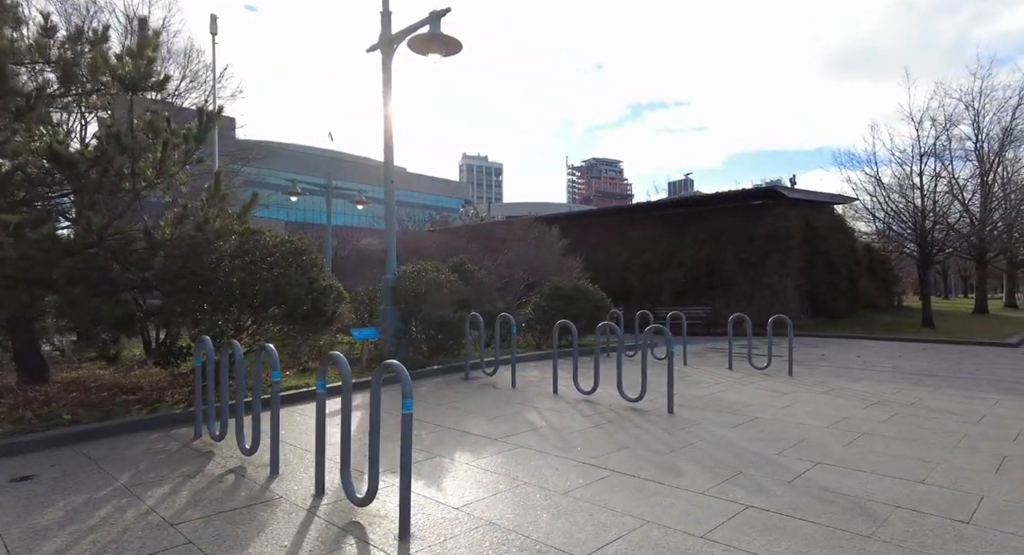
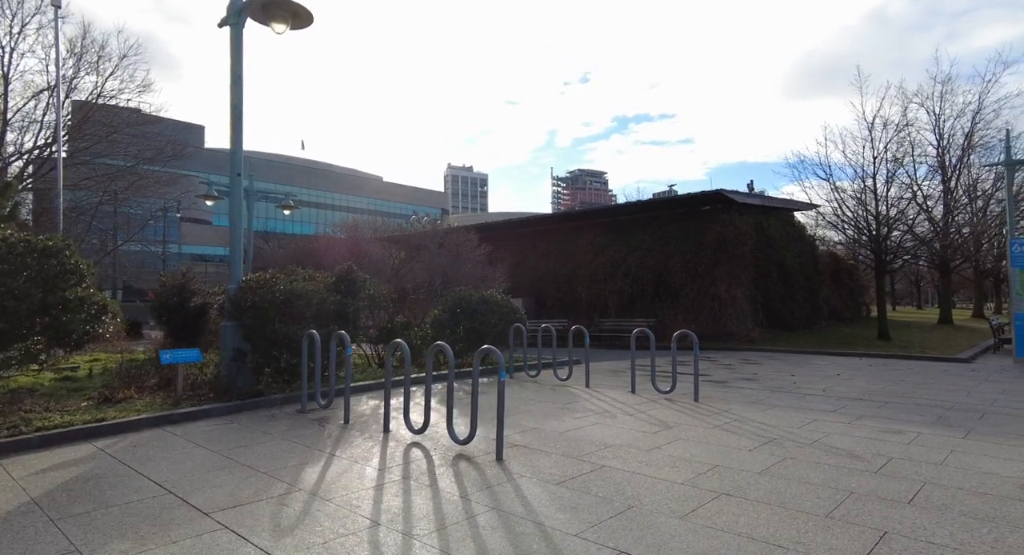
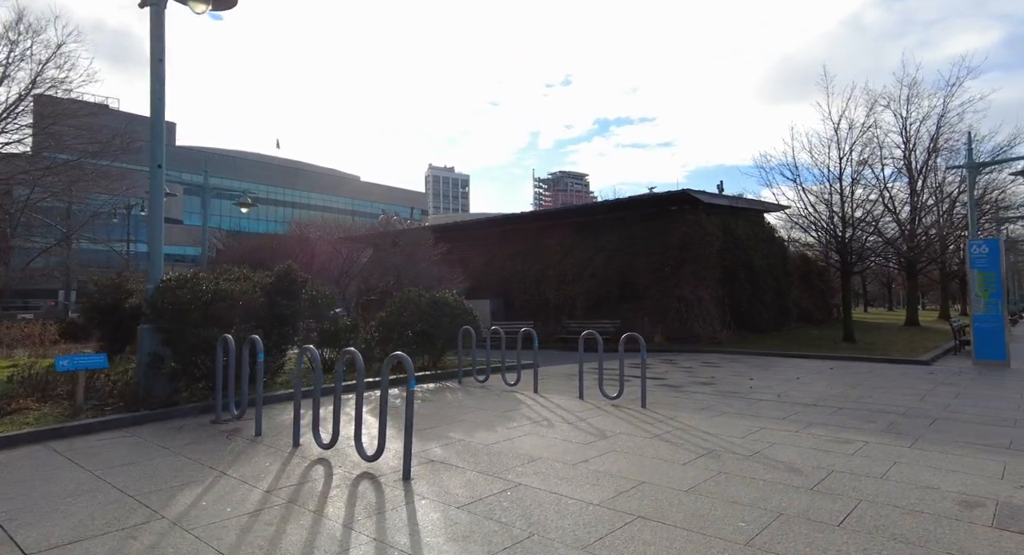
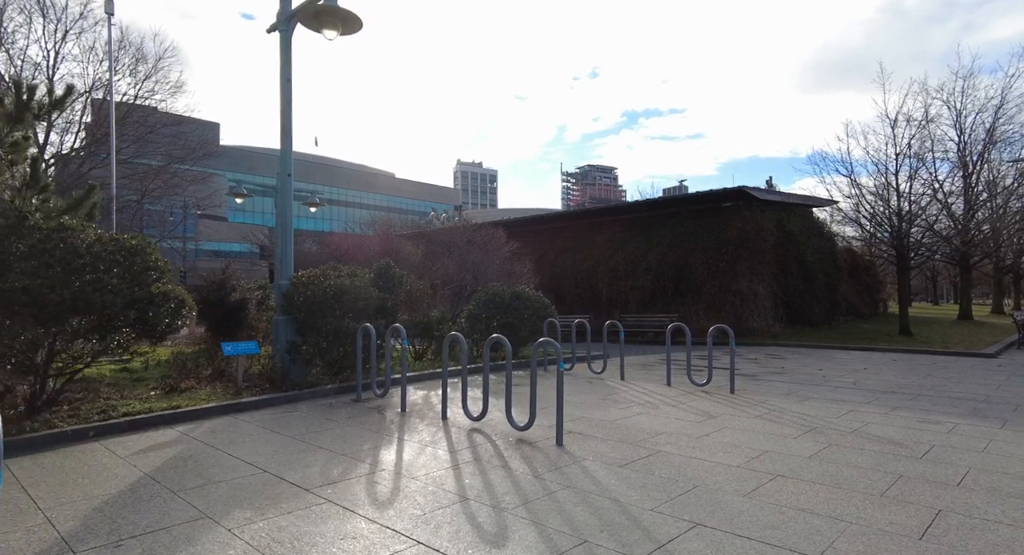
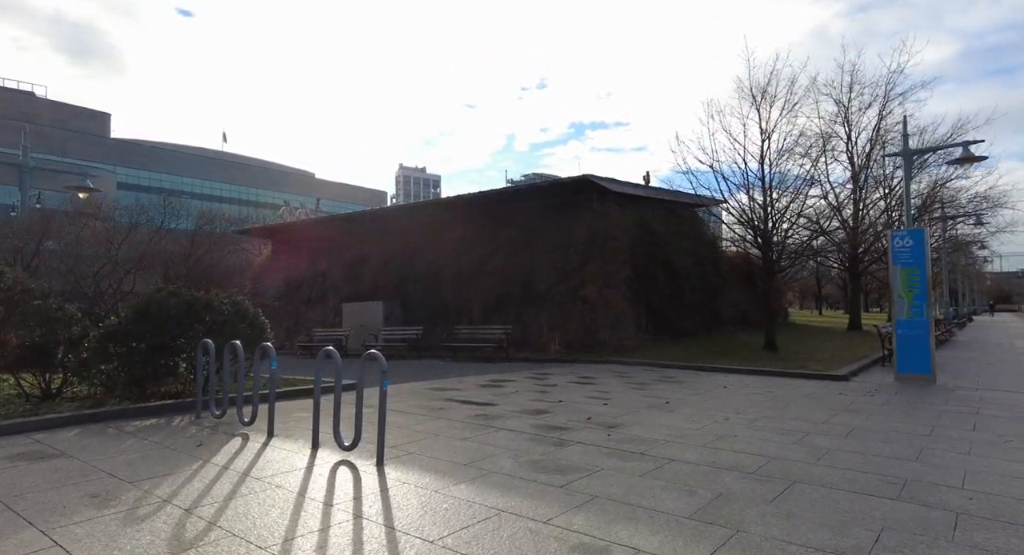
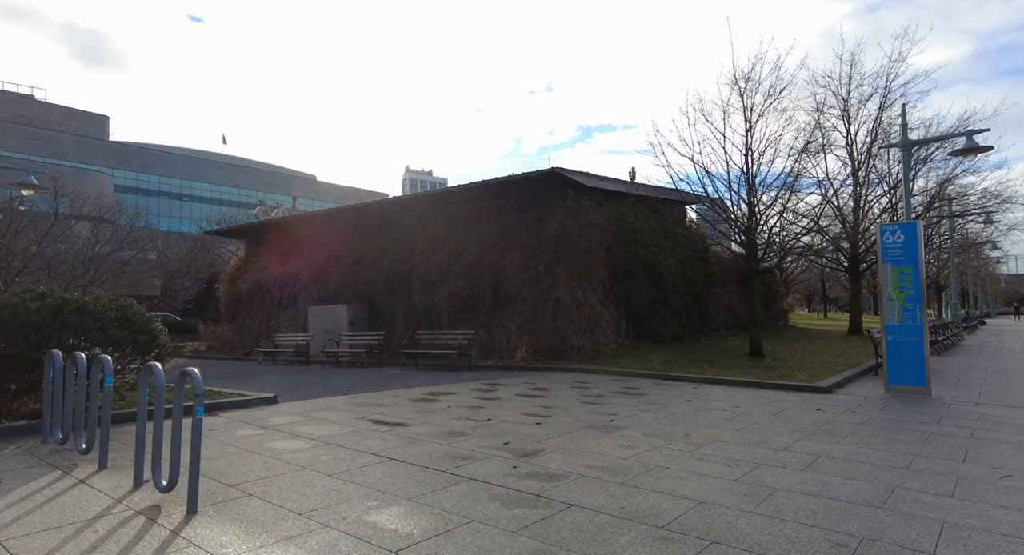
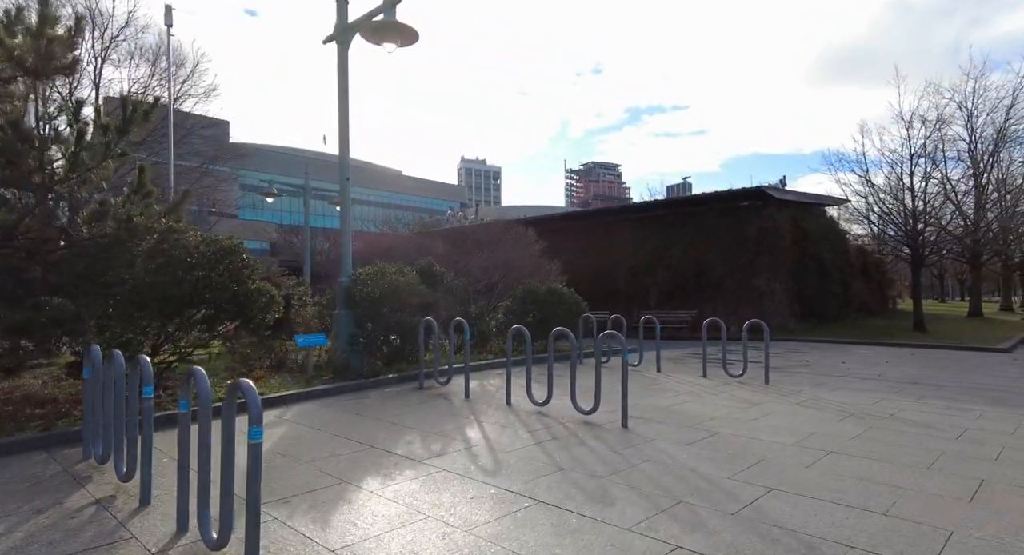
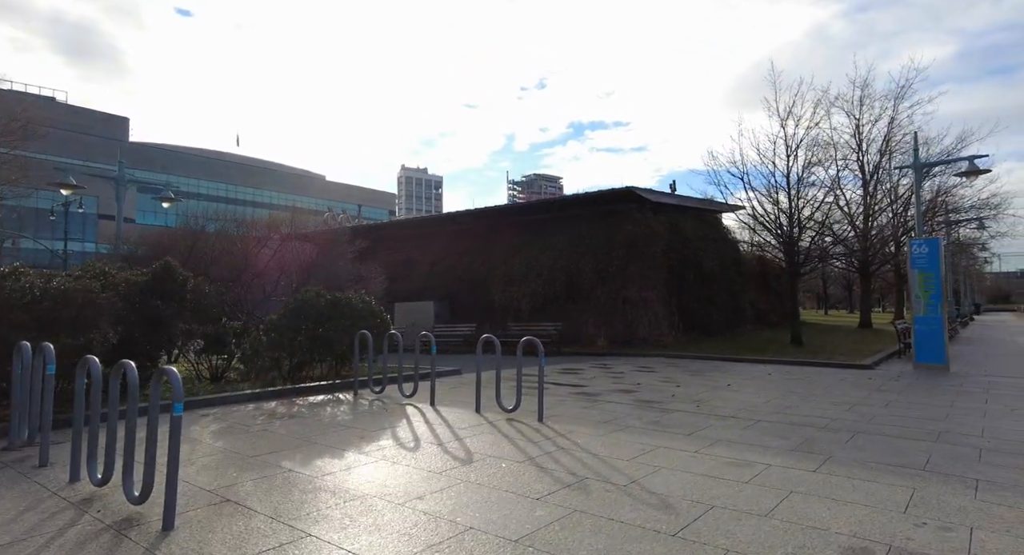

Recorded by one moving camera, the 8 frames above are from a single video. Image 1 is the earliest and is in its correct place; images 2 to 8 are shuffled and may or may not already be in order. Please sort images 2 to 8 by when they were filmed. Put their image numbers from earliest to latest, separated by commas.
7, 4, 2, 3, 8, 5, 6
